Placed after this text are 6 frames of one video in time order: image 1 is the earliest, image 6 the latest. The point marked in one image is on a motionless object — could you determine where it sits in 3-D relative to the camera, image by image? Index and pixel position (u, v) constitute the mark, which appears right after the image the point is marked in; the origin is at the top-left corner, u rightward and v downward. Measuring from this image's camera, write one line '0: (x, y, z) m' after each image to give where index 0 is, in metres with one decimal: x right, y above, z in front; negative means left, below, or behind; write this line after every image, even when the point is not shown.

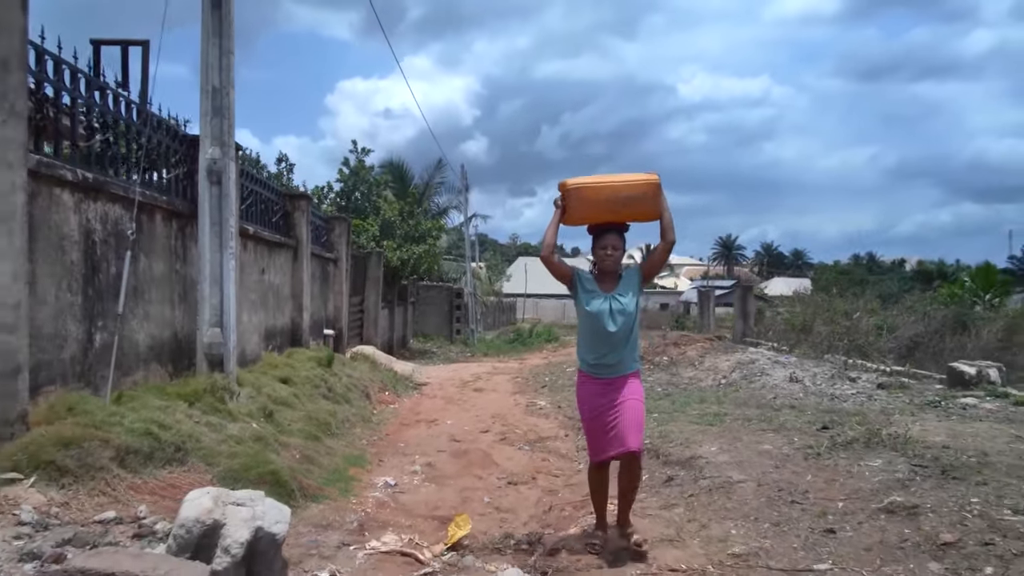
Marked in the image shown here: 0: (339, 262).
0: (-3.4, +0.5, +14.3) m
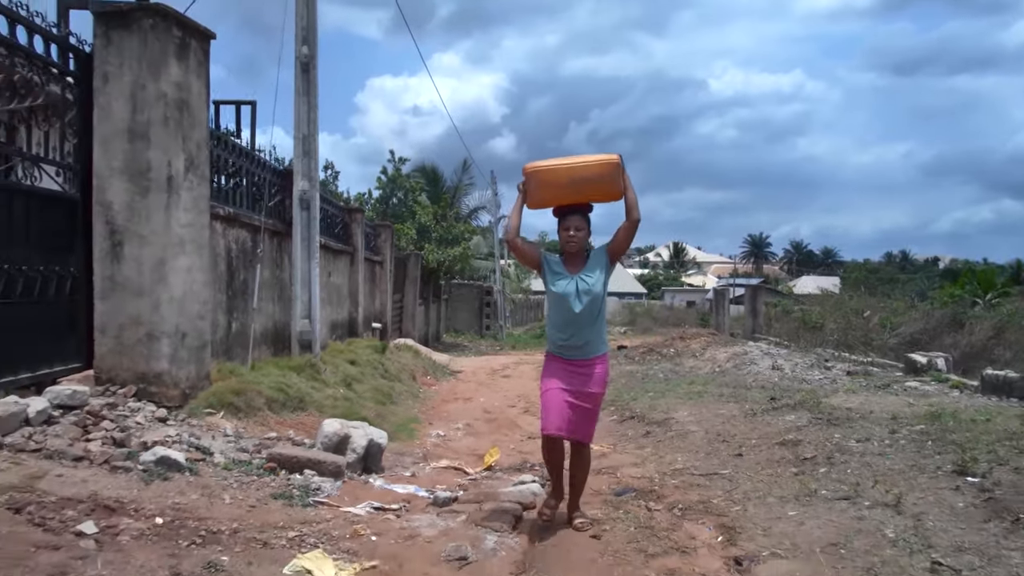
0: (-2.9, +0.6, +16.3) m
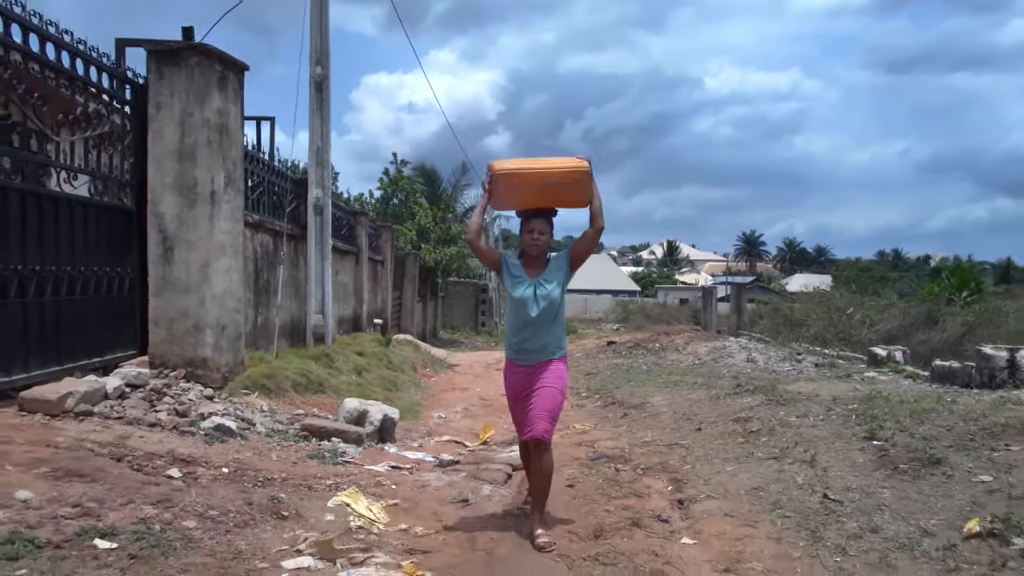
0: (-3.0, +0.6, +17.2) m
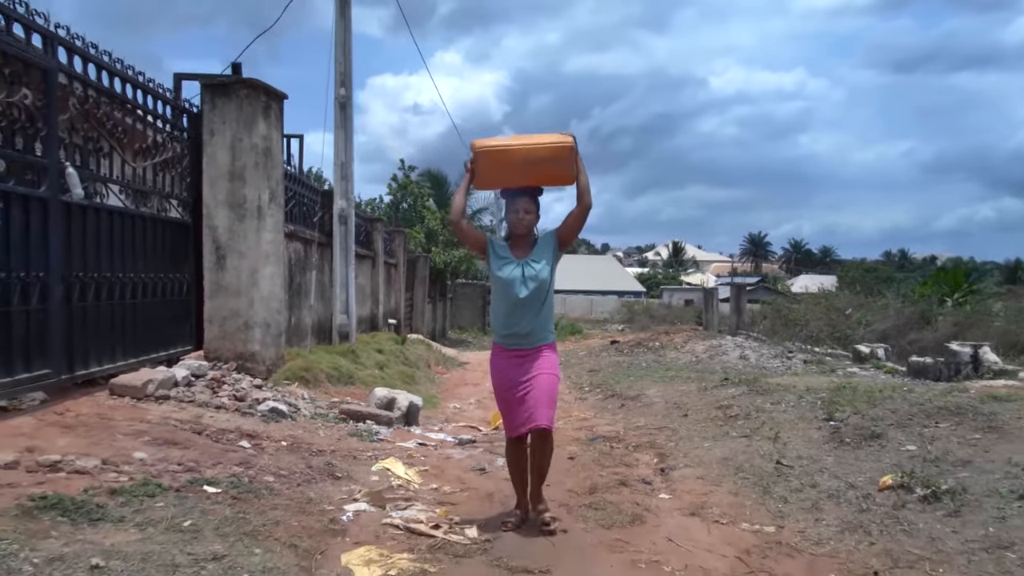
0: (-2.8, +0.6, +18.1) m
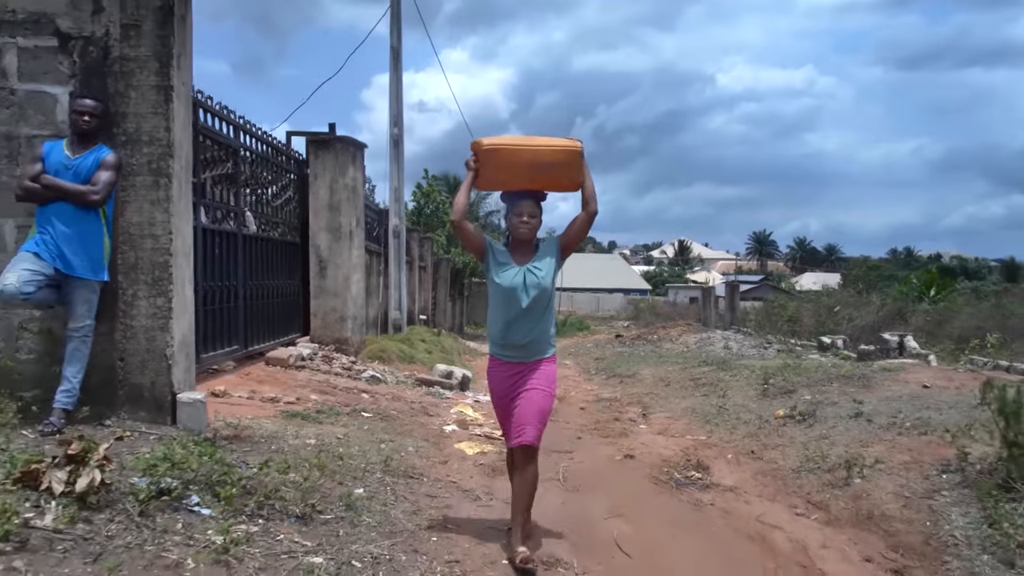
0: (-2.4, +0.6, +20.7) m
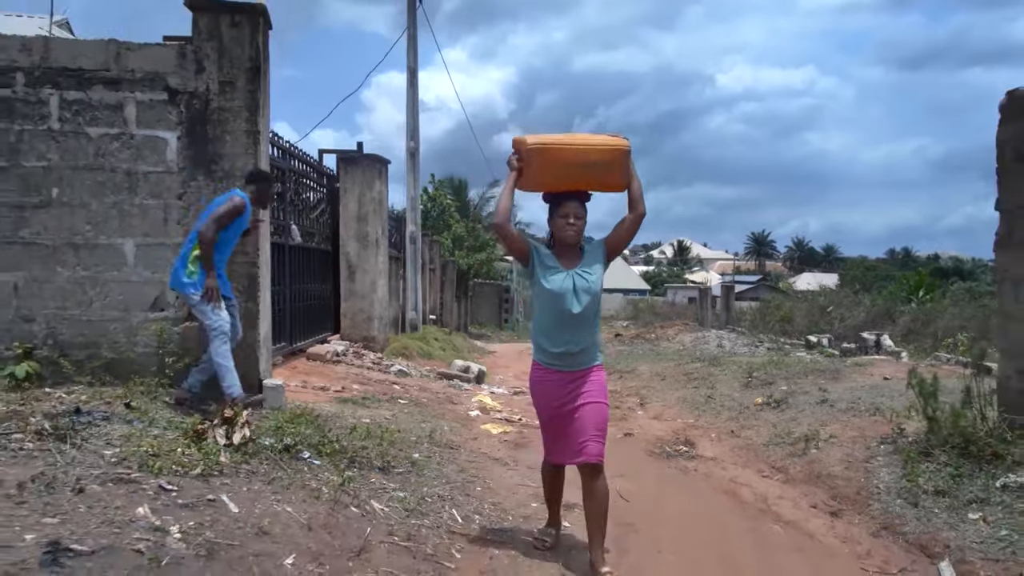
0: (-2.2, +0.5, +21.7) m
